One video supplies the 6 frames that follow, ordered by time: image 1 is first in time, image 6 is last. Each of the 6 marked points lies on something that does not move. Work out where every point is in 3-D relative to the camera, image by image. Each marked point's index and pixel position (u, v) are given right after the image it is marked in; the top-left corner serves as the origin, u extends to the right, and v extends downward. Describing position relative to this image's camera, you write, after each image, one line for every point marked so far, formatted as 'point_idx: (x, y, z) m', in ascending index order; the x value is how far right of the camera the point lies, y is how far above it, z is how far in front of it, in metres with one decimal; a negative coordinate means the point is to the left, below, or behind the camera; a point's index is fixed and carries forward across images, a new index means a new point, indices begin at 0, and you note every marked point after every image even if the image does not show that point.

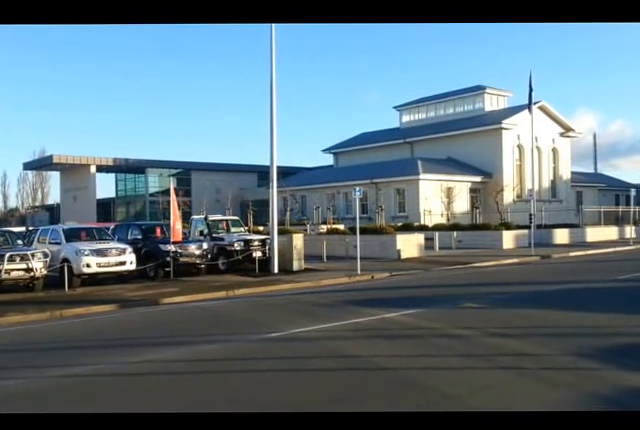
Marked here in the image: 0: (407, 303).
0: (+2.0, -2.0, +18.2) m
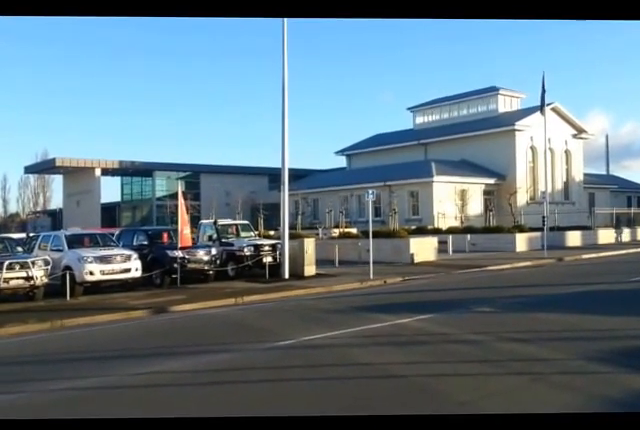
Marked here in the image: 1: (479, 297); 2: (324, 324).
0: (+2.3, -2.1, +17.5) m
1: (+4.1, -2.0, +19.3) m
2: (+0.1, -2.2, +15.2) m
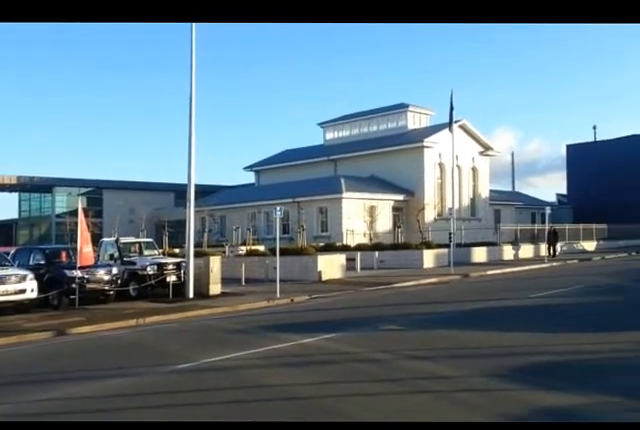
0: (0.0, -2.7, +17.6) m
1: (+1.6, -2.7, +19.6) m
2: (-1.8, -2.7, +15.1) m
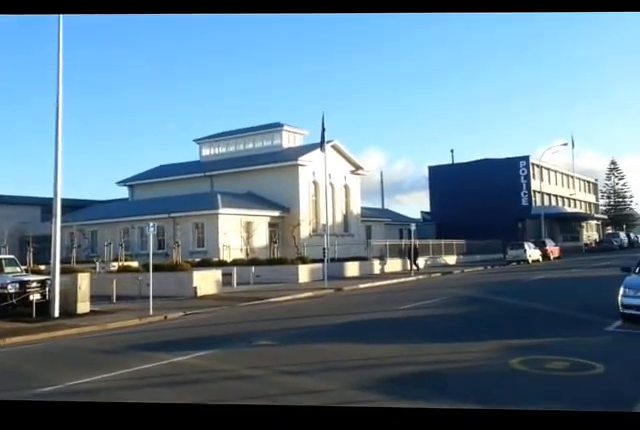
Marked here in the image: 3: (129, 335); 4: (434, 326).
0: (-2.7, -3.0, +17.0) m
1: (-1.5, -3.0, +19.2) m
2: (-4.2, -2.9, +14.2) m
3: (-4.9, -3.1, +19.4) m
4: (+2.7, -2.7, +17.8) m
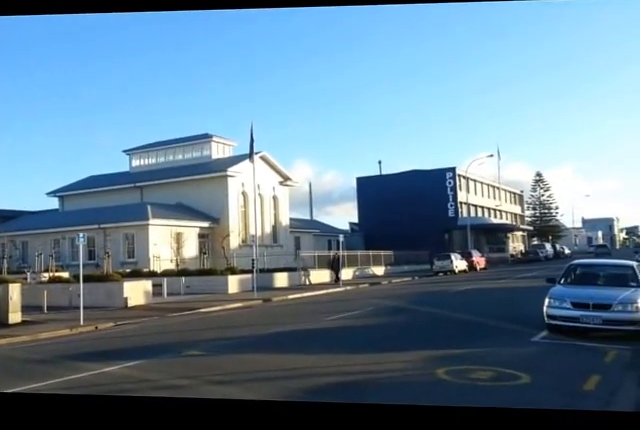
0: (-4.3, -3.2, +17.6) m
1: (-3.3, -3.3, +20.0) m
2: (-5.5, -3.1, +14.7) m
3: (-6.7, -3.4, +19.8) m
4: (+1.0, -2.9, +18.9) m
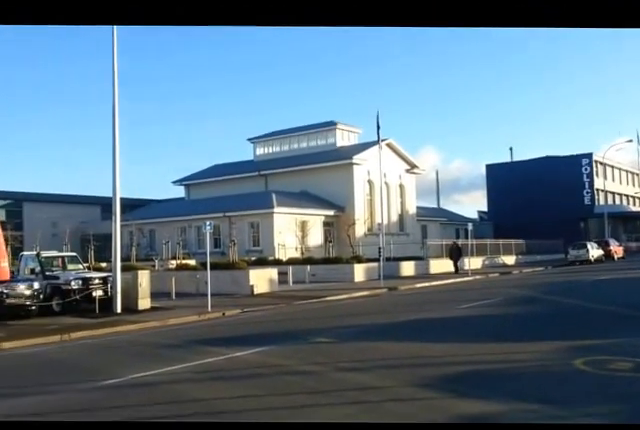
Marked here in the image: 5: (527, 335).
0: (-1.5, -2.9, +17.3) m
1: (-0.1, -2.9, +19.4) m
2: (-3.1, -2.8, +14.6) m
3: (-3.5, -3.0, +19.8) m
4: (+4.0, -2.5, +17.7) m
5: (+4.3, -2.4, +15.4) m
